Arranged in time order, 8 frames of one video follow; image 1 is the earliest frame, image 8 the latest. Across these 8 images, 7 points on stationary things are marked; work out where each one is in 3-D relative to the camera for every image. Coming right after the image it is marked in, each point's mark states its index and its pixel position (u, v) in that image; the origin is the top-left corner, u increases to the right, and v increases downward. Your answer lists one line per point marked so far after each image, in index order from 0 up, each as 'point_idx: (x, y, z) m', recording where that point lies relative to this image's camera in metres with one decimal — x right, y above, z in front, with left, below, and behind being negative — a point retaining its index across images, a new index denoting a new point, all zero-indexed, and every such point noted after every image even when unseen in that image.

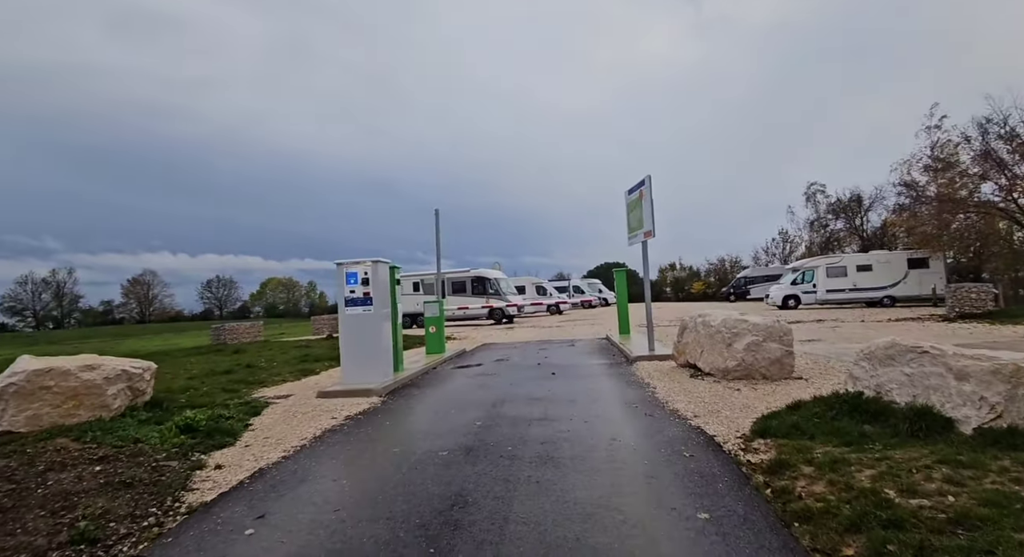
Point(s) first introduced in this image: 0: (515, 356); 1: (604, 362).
0: (0.0, -1.7, +10.7) m
1: (+1.6, -1.5, +8.5) m
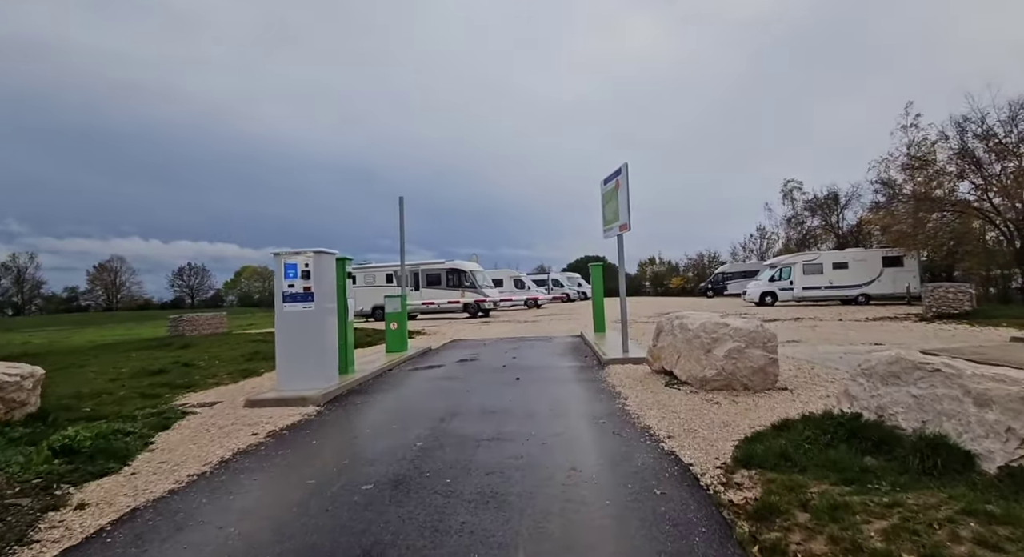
0: (-0.7, -1.6, +10.0) m
1: (+1.0, -1.4, +7.9) m
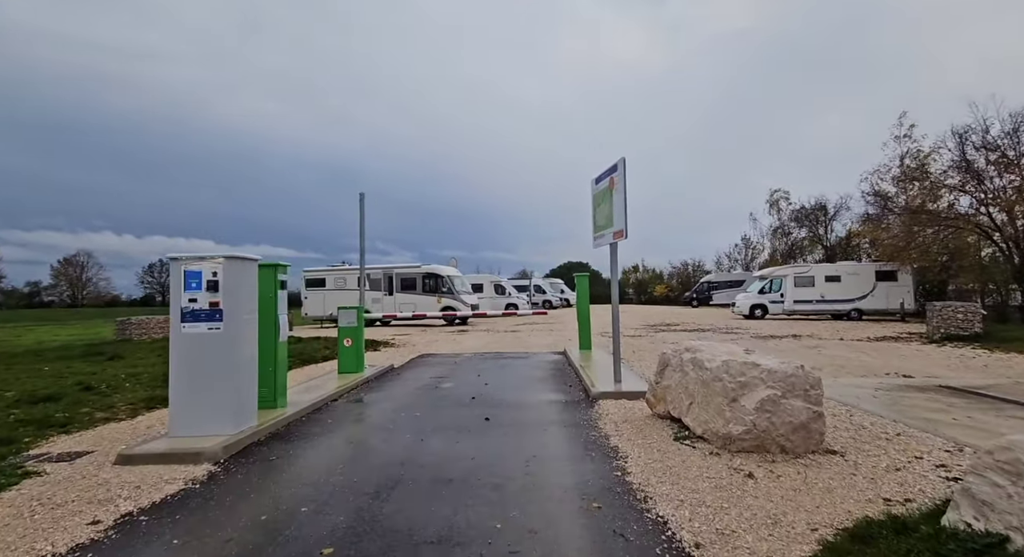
0: (-1.2, -1.8, +8.6) m
1: (+0.6, -1.6, +6.5) m
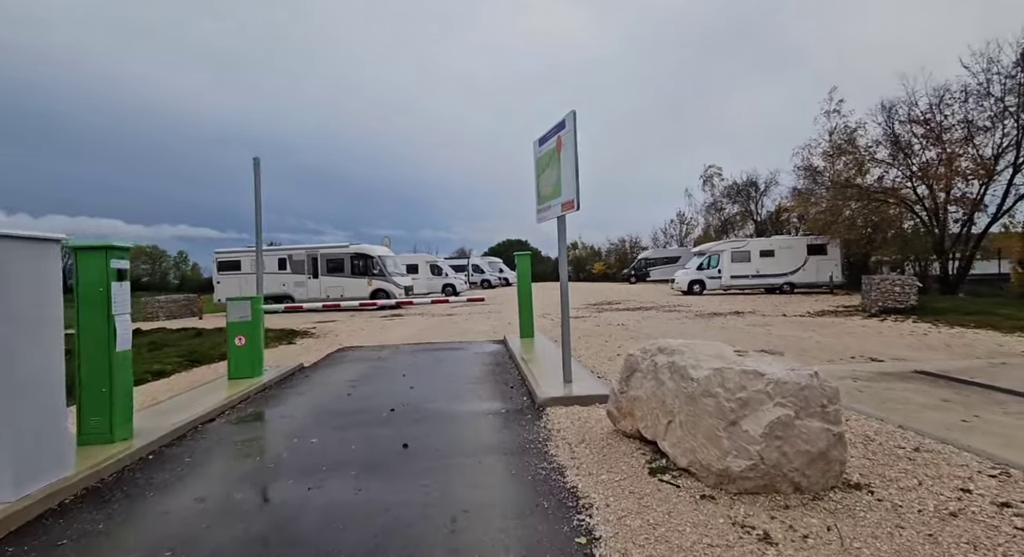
0: (-2.2, -1.6, +7.2) m
1: (-0.2, -1.4, +5.3) m
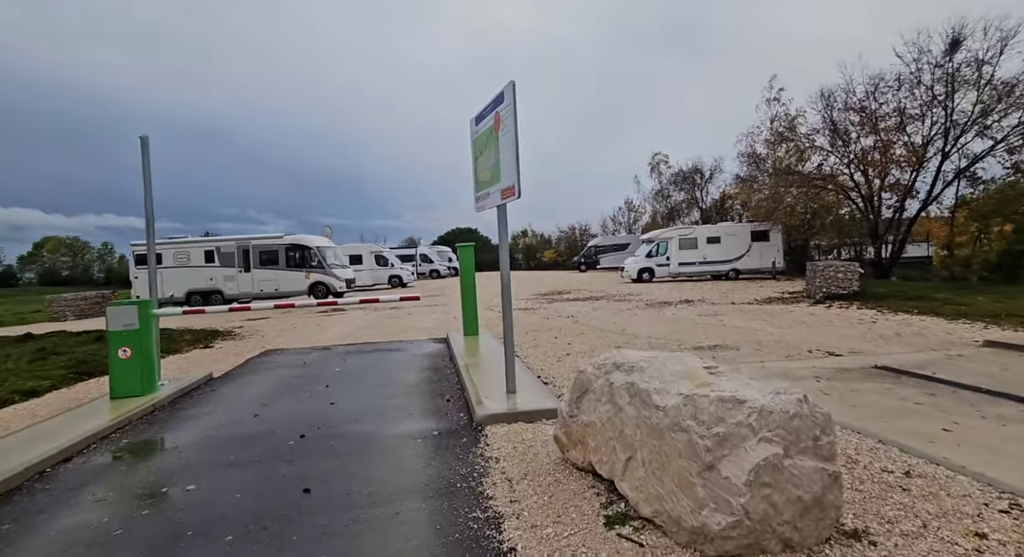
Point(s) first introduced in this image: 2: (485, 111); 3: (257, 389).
0: (-3.0, -1.5, +6.2) m
1: (-0.8, -1.4, +4.5) m
2: (-0.3, +1.9, +5.6) m
3: (-3.7, -1.6, +7.1) m
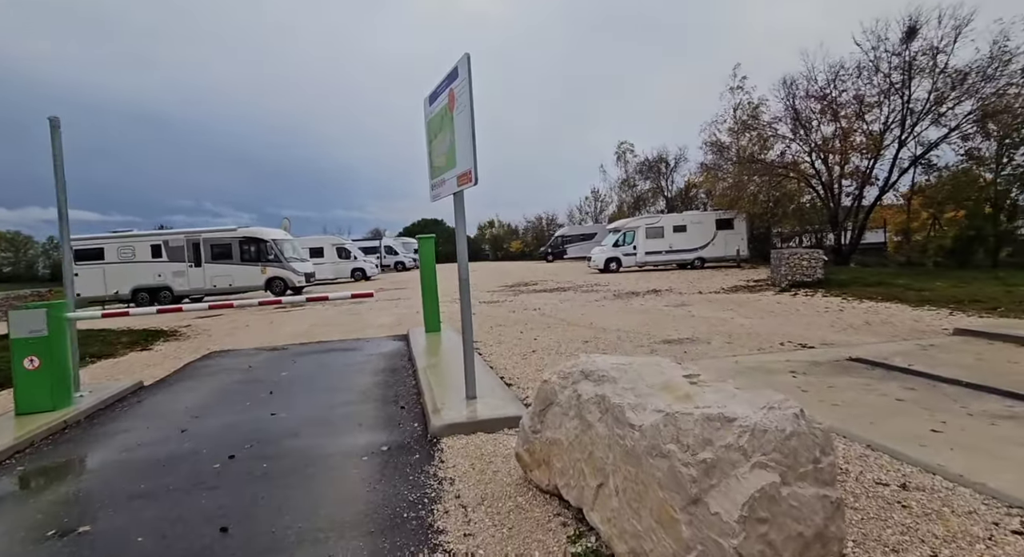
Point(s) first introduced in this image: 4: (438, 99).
0: (-3.4, -1.5, +5.5) m
1: (-1.2, -1.4, +4.0) m
2: (-0.8, +2.0, +5.0) m
3: (-4.2, -1.5, +6.4) m
4: (-0.8, +1.9, +5.1) m
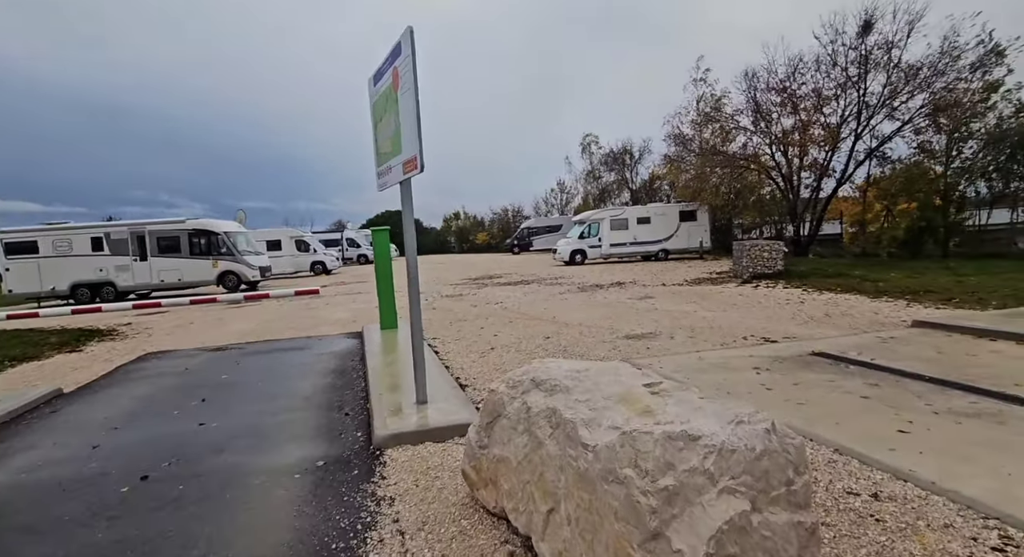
0: (-3.9, -1.5, +5.0) m
1: (-1.6, -1.4, +3.6) m
2: (-1.2, +2.0, +4.6) m
3: (-4.8, -1.5, +5.8) m
4: (-1.3, +2.0, +4.6) m
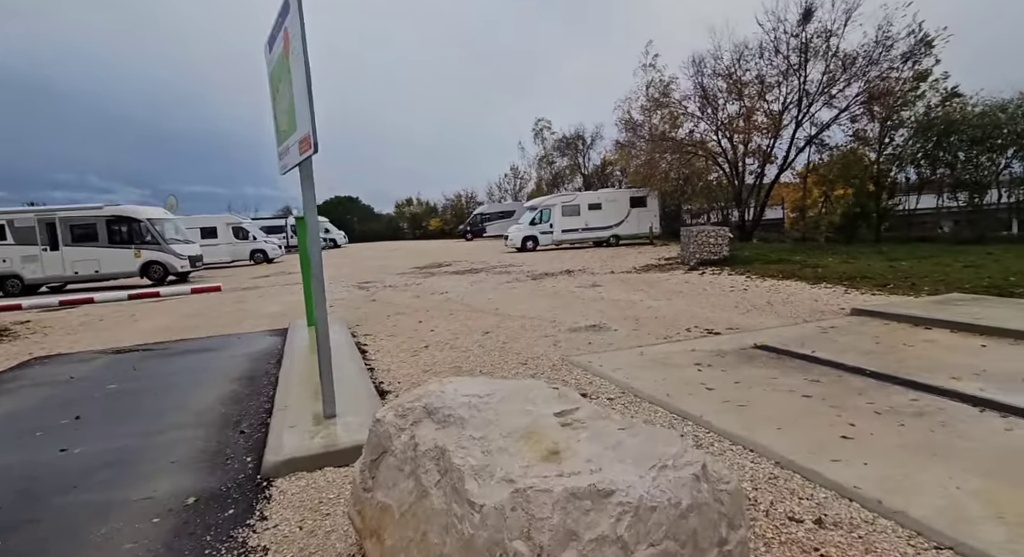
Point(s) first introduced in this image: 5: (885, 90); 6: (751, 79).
0: (-4.6, -1.5, +4.2) m
1: (-2.1, -1.4, +3.0) m
2: (-1.9, +2.1, +3.9) m
3: (-5.5, -1.5, +4.9) m
4: (-1.9, +2.0, +4.0) m
5: (+13.0, +6.6, +16.8) m
6: (+8.9, +7.4, +18.0) m
